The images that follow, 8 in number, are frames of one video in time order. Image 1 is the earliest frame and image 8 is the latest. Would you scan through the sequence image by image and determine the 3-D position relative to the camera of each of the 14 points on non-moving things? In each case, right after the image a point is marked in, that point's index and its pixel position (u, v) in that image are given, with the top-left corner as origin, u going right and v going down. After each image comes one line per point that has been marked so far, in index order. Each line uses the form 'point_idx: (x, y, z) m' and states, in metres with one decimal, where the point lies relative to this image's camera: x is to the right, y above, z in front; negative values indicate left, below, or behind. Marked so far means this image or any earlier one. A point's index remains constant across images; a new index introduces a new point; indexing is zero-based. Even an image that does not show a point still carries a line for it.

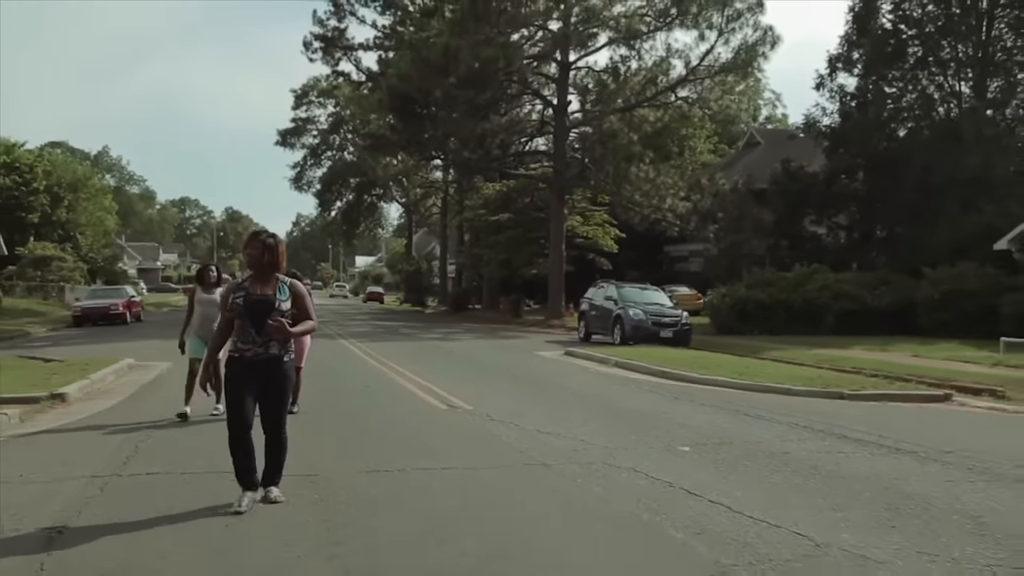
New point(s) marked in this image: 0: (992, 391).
0: (+7.1, -1.5, +14.5) m
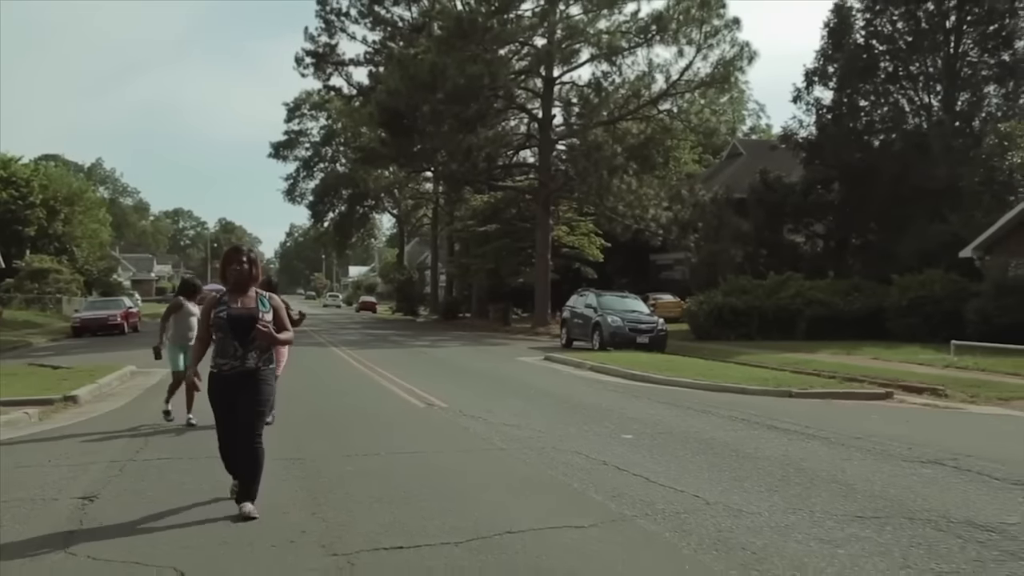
0: (+6.8, -1.6, +15.7) m
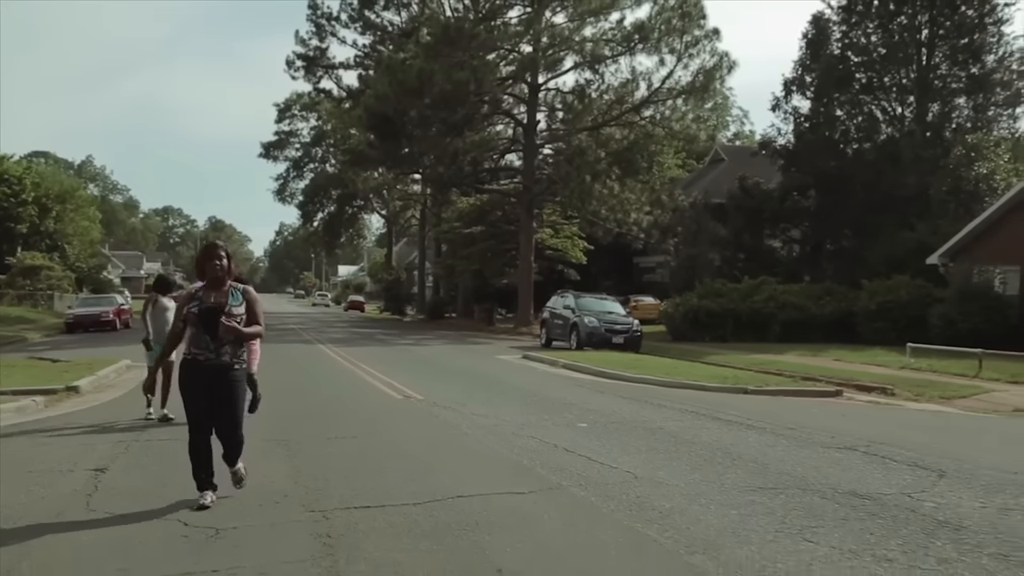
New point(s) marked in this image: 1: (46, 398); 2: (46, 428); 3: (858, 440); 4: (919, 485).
0: (+6.3, -1.7, +16.7) m
1: (-6.2, -1.4, +13.1) m
2: (-5.0, -1.5, +10.5) m
3: (+3.3, -1.4, +9.2) m
4: (+2.9, -1.4, +6.9) m
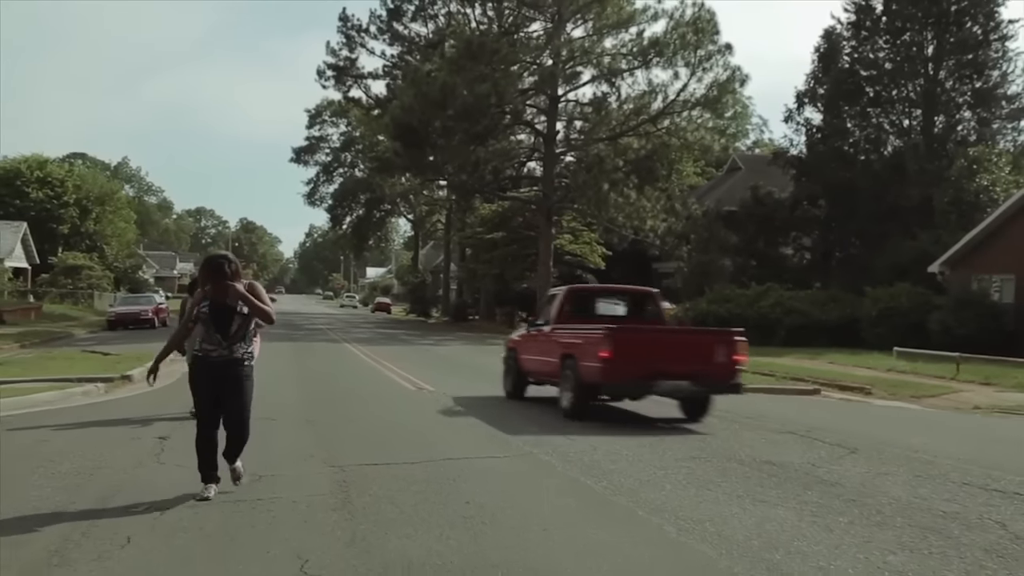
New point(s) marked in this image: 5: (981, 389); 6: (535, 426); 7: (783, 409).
0: (+6.5, -1.8, +18.1) m
1: (-6.2, -1.5, +14.9) m
2: (-5.0, -1.6, +12.2) m
3: (+3.2, -1.5, +10.8) m
4: (+2.7, -1.4, +8.4) m
5: (+8.5, -1.8, +17.8) m
6: (+0.2, -1.4, +10.4) m
7: (+3.7, -1.7, +13.5) m
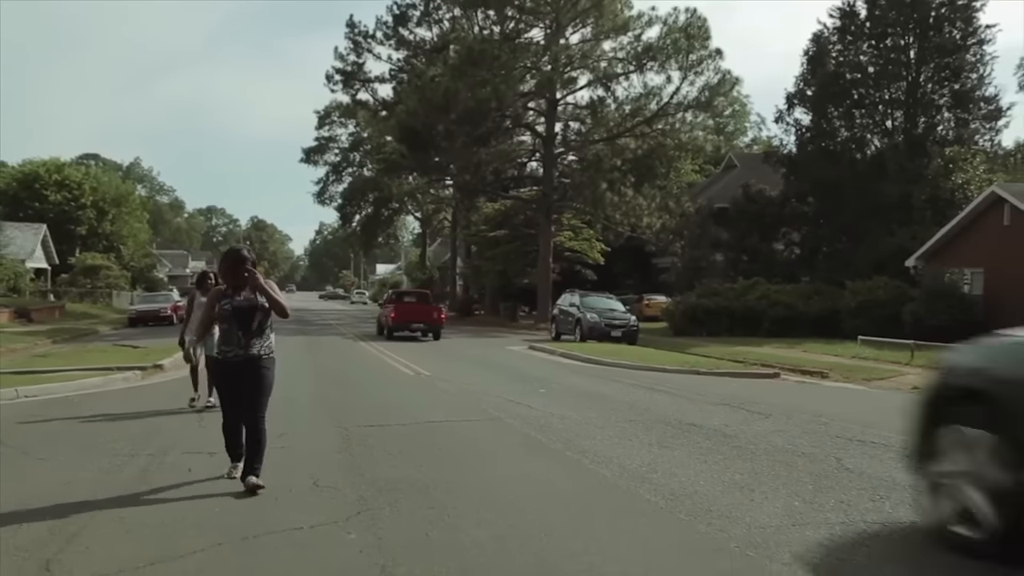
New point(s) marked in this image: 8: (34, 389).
0: (+6.3, -1.7, +20.0) m
1: (-6.4, -1.4, +16.9) m
2: (-5.3, -1.5, +14.2) m
3: (+2.9, -1.5, +12.7) m
4: (+2.4, -1.4, +10.3) m
5: (+8.3, -1.7, +19.6) m
6: (0.0, -1.4, +12.3) m
7: (+3.5, -1.6, +15.4) m
8: (-6.9, -1.5, +14.1) m
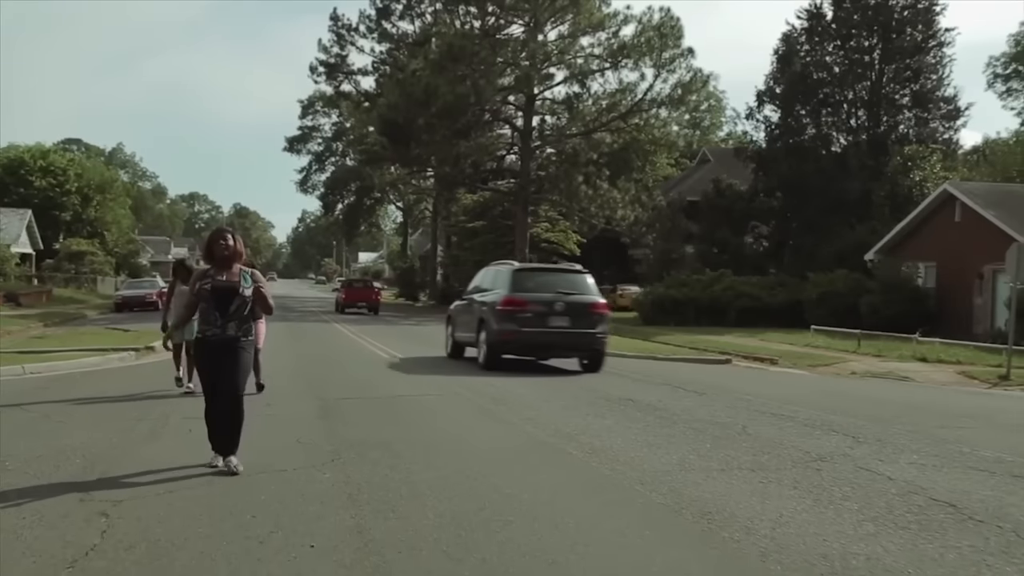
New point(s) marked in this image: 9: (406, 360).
0: (+5.6, -1.6, +21.4) m
1: (-7.0, -1.2, +18.1) m
2: (-5.8, -1.3, +15.5) m
3: (+2.4, -1.3, +14.1) m
4: (+2.0, -1.3, +11.7) m
5: (+7.7, -1.5, +21.1) m
6: (-0.5, -1.3, +13.7) m
7: (+2.9, -1.4, +16.8) m
8: (-7.4, -1.2, +15.3) m
9: (-2.0, -1.3, +17.7) m
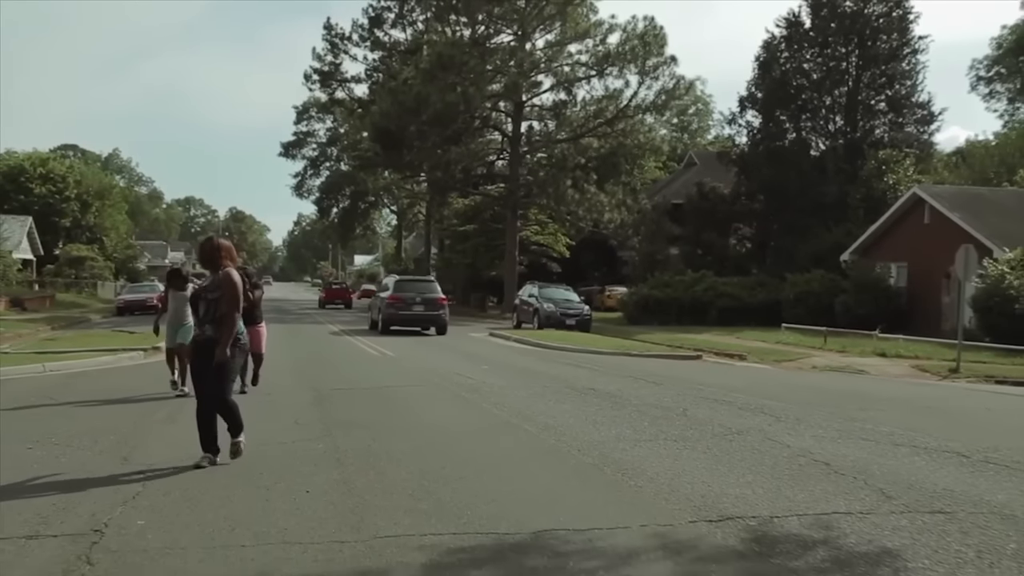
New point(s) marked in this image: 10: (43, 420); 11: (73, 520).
0: (+5.3, -1.6, +22.8) m
1: (-7.3, -1.3, +19.5) m
2: (-6.2, -1.4, +16.8) m
3: (+2.1, -1.4, +15.4) m
4: (+1.6, -1.3, +13.0) m
5: (+7.3, -1.5, +22.5) m
6: (-0.9, -1.3, +15.0) m
7: (+2.6, -1.5, +18.2) m
8: (-7.7, -1.3, +16.6) m
9: (-2.3, -1.3, +19.0) m
10: (-4.8, -1.3, +9.9) m
11: (-2.4, -1.3, +5.5) m
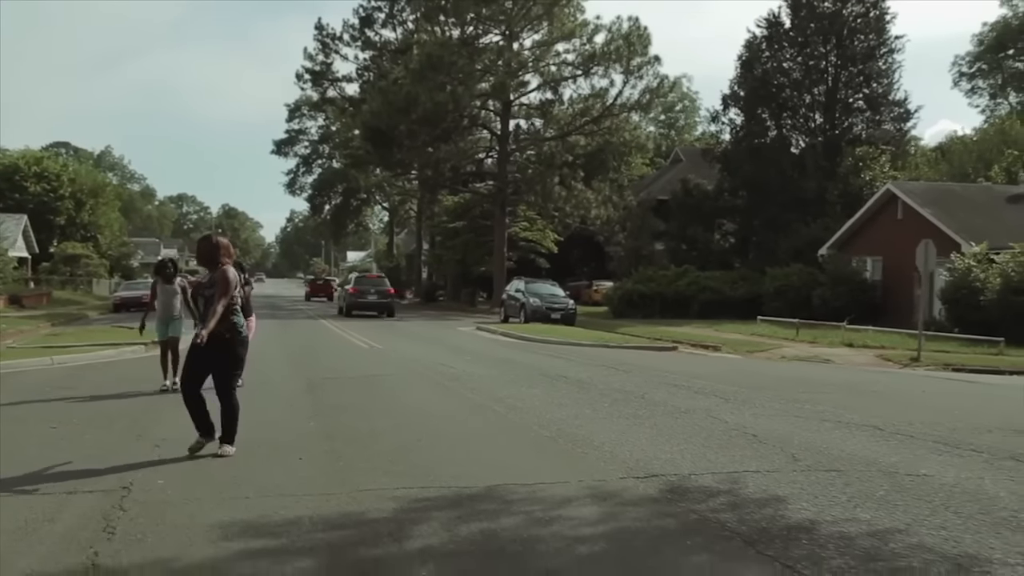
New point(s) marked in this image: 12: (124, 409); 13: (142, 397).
0: (+4.9, -1.4, +23.9) m
1: (-7.7, -1.2, +20.4) m
2: (-6.5, -1.4, +17.7) m
3: (+1.8, -1.3, +16.4) m
4: (+1.3, -1.2, +14.1) m
5: (+6.9, -1.4, +23.5) m
6: (-1.2, -1.2, +16.0) m
7: (+2.3, -1.4, +19.2) m
8: (-8.1, -1.3, +17.5) m
9: (-2.7, -1.3, +20.0) m
10: (-5.1, -1.3, +10.9) m
11: (-2.7, -1.3, +6.5) m
12: (-4.2, -1.3, +10.6) m
13: (-4.4, -1.3, +11.7) m
